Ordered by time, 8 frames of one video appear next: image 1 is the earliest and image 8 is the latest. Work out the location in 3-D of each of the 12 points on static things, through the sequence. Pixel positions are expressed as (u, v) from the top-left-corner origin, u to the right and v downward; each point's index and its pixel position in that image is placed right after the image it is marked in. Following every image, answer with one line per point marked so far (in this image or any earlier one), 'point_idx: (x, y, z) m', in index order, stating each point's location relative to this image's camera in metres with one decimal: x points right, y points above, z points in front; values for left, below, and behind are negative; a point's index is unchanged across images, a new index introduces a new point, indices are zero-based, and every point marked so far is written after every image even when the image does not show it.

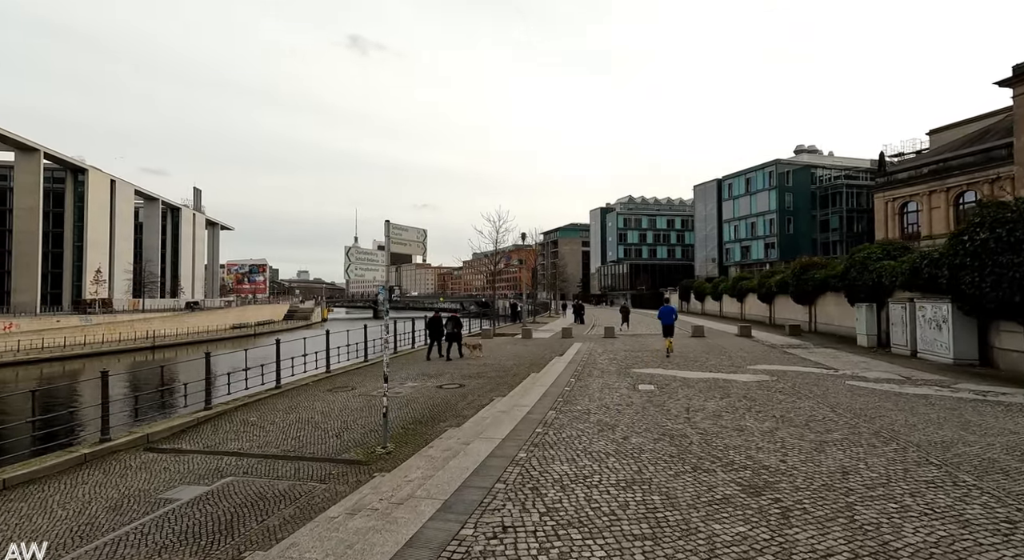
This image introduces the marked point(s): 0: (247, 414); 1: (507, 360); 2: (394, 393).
0: (-5.0, -2.5, +10.3) m
1: (-0.1, -2.1, +14.3) m
2: (-2.3, -2.2, +10.7) m
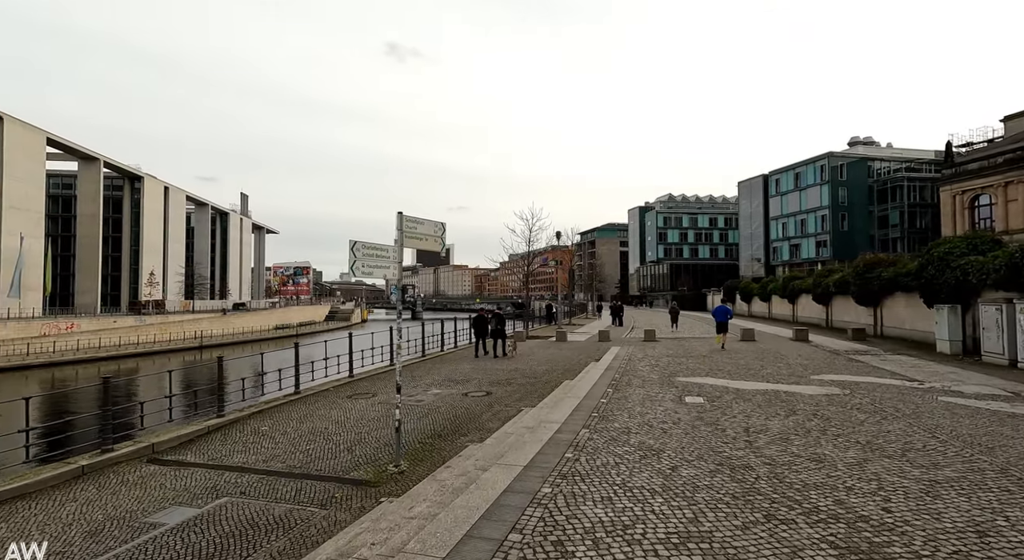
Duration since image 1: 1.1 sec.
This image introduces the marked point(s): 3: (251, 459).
0: (-4.4, -2.5, +9.6) m
1: (+0.7, -2.1, +13.3) m
2: (-1.7, -2.2, +9.9) m
3: (-3.8, -2.6, +8.0) m
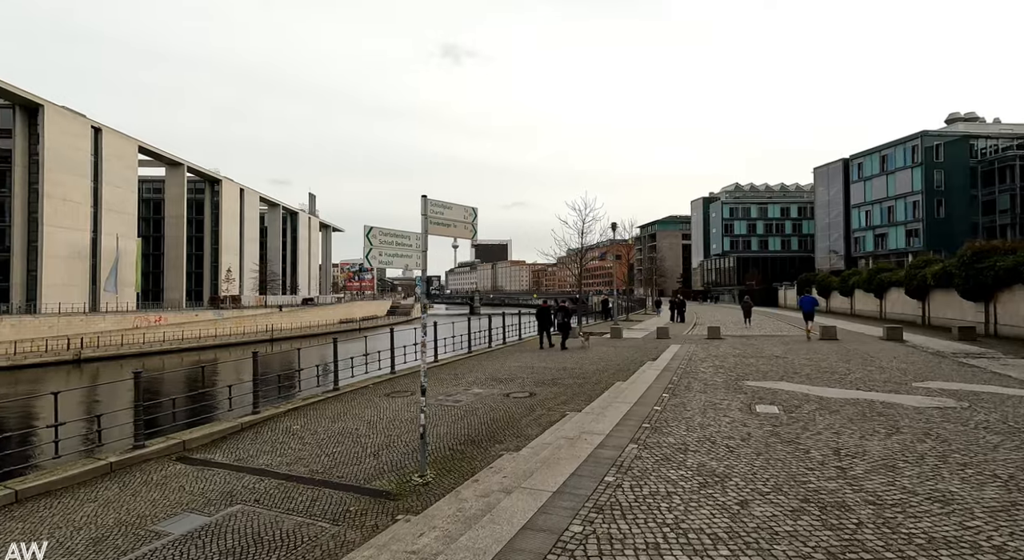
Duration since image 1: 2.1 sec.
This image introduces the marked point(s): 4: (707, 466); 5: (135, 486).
0: (-3.7, -2.4, +9.2) m
1: (+1.8, -1.9, +12.3) m
2: (-1.0, -2.1, +9.2) m
3: (-3.2, -2.5, +7.5) m
4: (+1.6, -1.5, +4.6) m
5: (-4.9, -2.7, +7.1) m
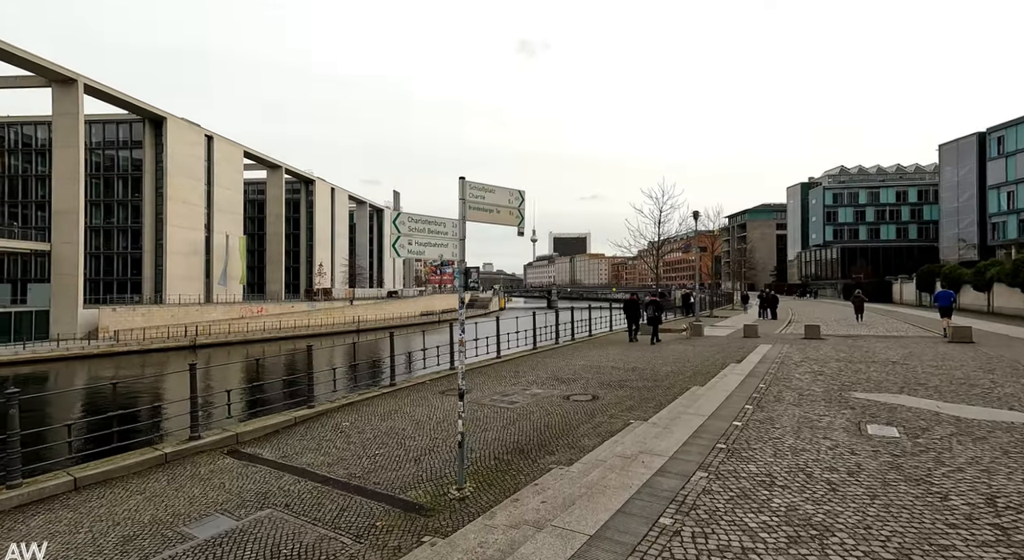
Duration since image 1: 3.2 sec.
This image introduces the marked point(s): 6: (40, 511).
0: (-2.7, -2.2, +8.9) m
1: (+3.2, -1.7, +11.1) m
2: (-0.1, -1.9, +8.5) m
3: (-2.5, -2.4, +7.1) m
4: (+1.9, -1.5, +3.5) m
5: (-4.2, -2.5, +7.0) m
6: (-5.4, -2.7, +6.3) m
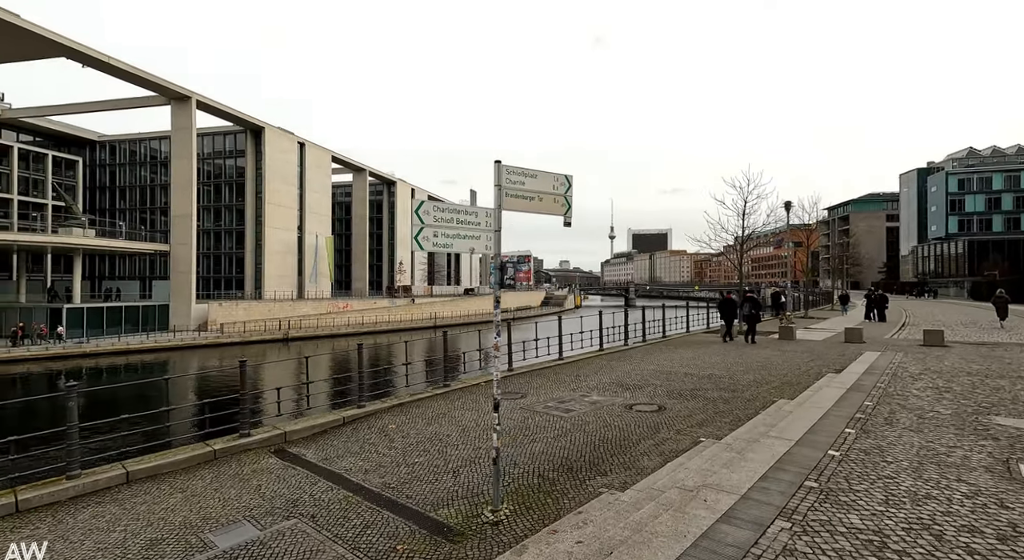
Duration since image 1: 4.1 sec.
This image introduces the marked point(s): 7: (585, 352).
0: (-1.9, -2.2, +8.5) m
1: (+4.3, -1.7, +9.8) m
2: (+0.7, -1.9, +7.7) m
3: (-1.9, -2.3, +6.7) m
4: (+1.9, -1.4, +2.5) m
5: (-3.6, -2.5, +6.8) m
6: (-4.9, -2.6, +6.3) m
7: (+1.7, -1.7, +13.2) m
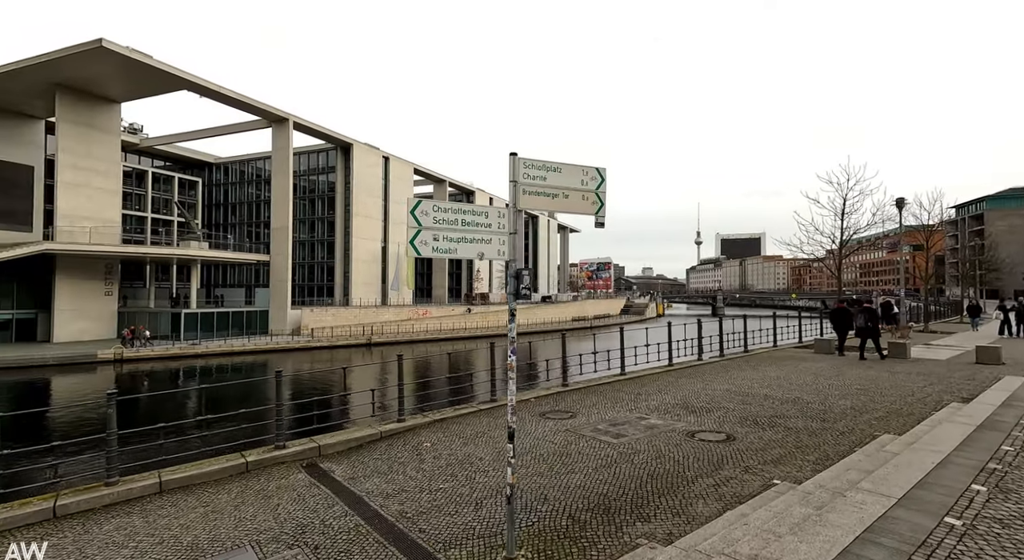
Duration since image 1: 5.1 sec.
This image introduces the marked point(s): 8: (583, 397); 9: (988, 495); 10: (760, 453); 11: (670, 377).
0: (-1.2, -2.3, +7.9) m
1: (+5.1, -1.8, +8.3) m
2: (+1.3, -1.9, +6.7) m
3: (-1.5, -2.4, +6.2) m
4: (+1.6, -1.4, +1.4) m
5: (-3.2, -2.5, +6.5) m
6: (-4.5, -2.7, +6.2) m
7: (+3.0, -1.9, +12.0) m
8: (+1.1, -2.0, +9.1) m
9: (+3.6, -1.5, +4.2) m
10: (+2.7, -1.8, +5.9) m
11: (+3.0, -1.9, +10.6) m
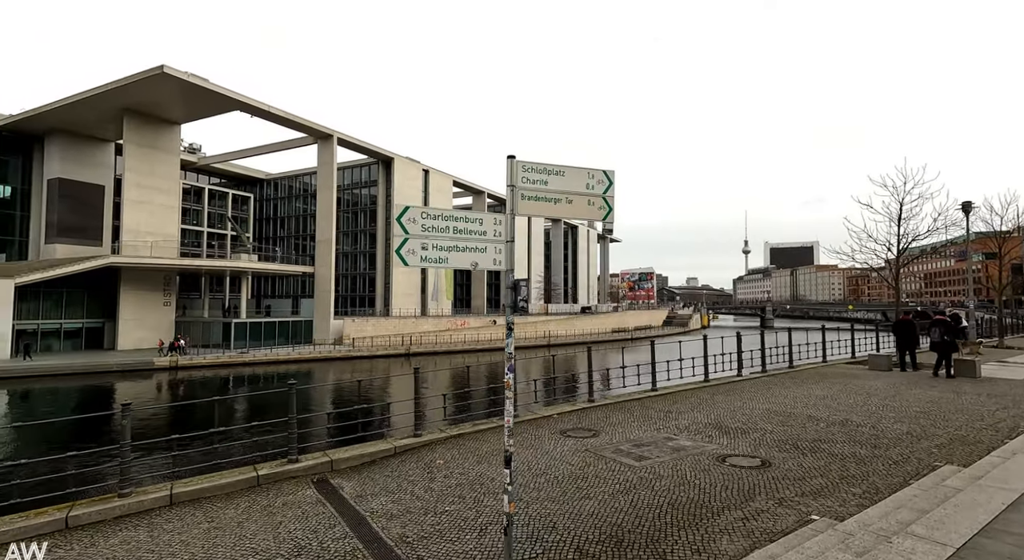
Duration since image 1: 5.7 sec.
0: (-0.9, -2.4, +7.6) m
1: (+5.4, -1.9, +7.5) m
2: (+1.4, -2.0, +6.2) m
3: (-1.4, -2.5, +5.9) m
4: (+1.4, -1.4, +0.9) m
5: (-3.0, -2.7, +6.3) m
6: (-4.4, -2.8, +6.1) m
7: (+3.6, -2.1, +11.4) m
8: (+1.5, -2.1, +8.6) m
9: (+3.6, -1.6, +3.5) m
10: (+2.8, -1.9, +5.2) m
11: (+3.5, -2.0, +9.9) m
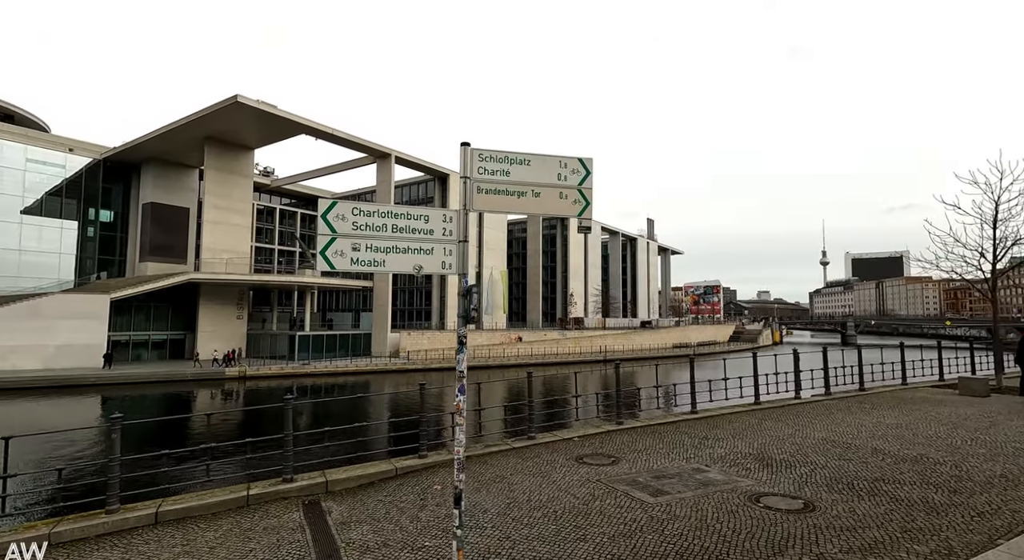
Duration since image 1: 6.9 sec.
0: (-0.8, -2.5, +6.9) m
1: (+5.4, -1.9, +6.1) m
2: (+1.4, -2.1, +5.3) m
3: (-1.5, -2.5, +5.2) m
4: (+0.7, -1.3, +0.1) m
5: (-3.0, -2.7, +5.9) m
6: (-4.4, -2.8, +5.9) m
7: (+4.1, -2.2, +10.2) m
8: (+1.7, -2.2, +7.6) m
9: (+3.2, -1.5, +2.4) m
10: (+2.6, -1.9, +4.2) m
11: (+3.8, -2.2, +8.7) m
